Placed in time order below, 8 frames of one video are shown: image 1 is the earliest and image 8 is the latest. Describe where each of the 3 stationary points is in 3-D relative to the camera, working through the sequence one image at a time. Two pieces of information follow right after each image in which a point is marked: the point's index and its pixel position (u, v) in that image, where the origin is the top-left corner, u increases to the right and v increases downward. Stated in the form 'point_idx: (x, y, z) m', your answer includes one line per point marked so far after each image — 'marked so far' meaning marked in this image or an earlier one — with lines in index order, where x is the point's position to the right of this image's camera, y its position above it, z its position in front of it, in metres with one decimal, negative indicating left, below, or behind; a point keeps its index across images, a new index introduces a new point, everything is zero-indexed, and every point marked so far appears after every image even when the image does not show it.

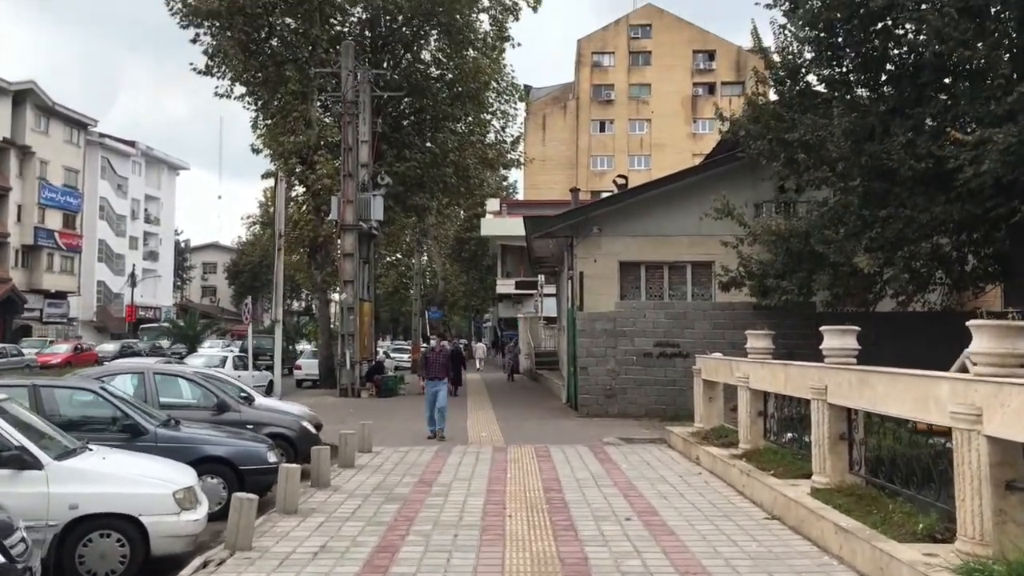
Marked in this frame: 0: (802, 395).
0: (+2.7, -1.0, +8.0) m
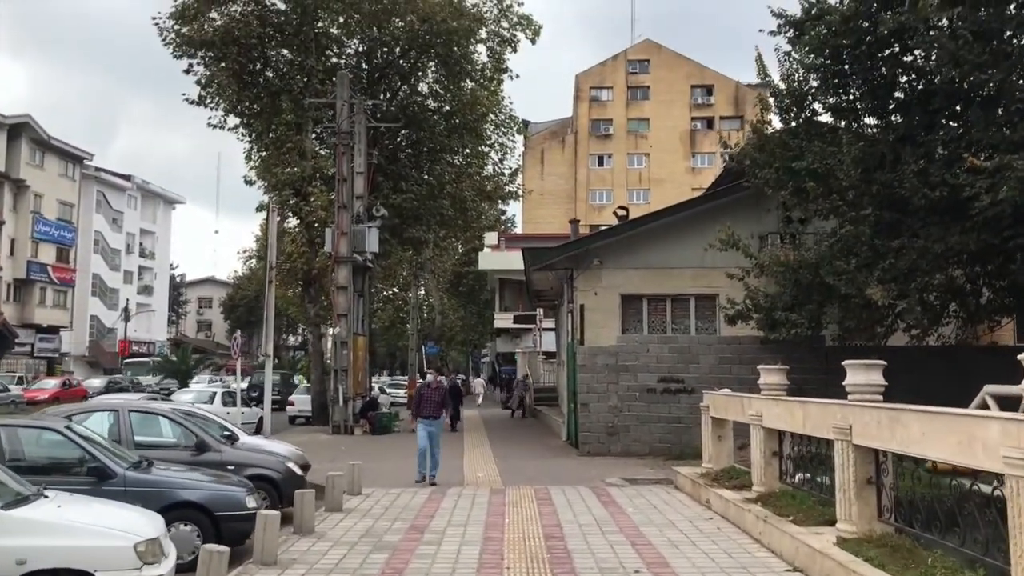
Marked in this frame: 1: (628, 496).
0: (+2.6, -1.3, +7.4) m
1: (+1.5, -2.6, +11.1) m
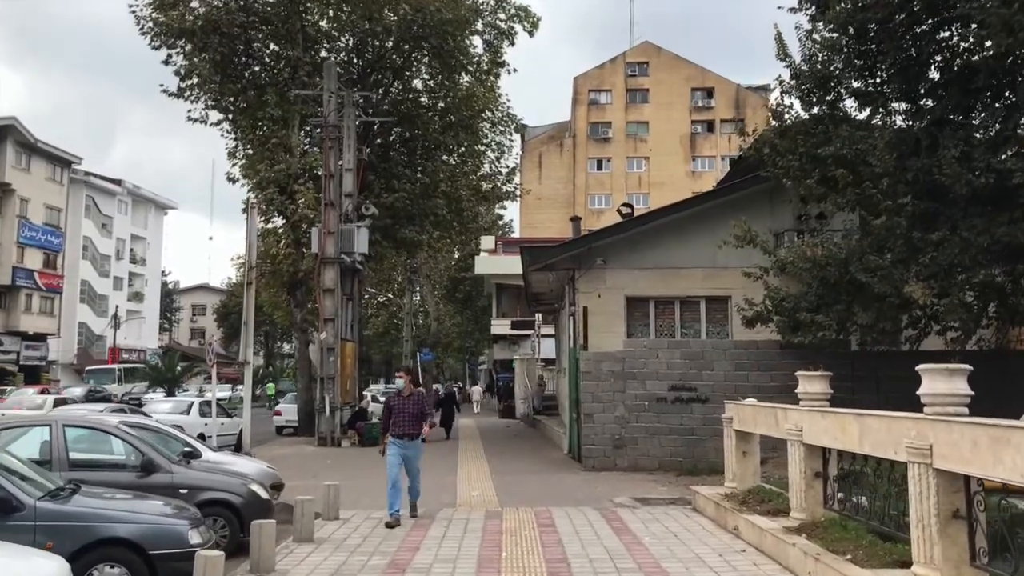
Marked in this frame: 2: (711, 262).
0: (+2.6, -1.2, +6.1) m
1: (+1.4, -2.6, +9.8) m
2: (+3.9, +0.5, +17.3) m
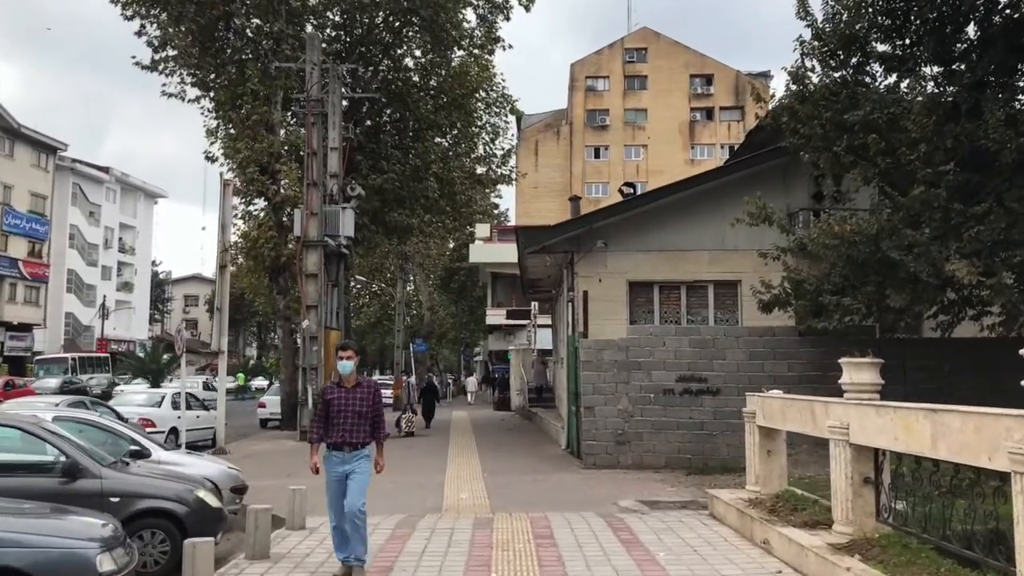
0: (+2.6, -1.0, +4.8) m
1: (+1.4, -2.4, +8.5) m
2: (+3.8, +0.8, +16.1) m
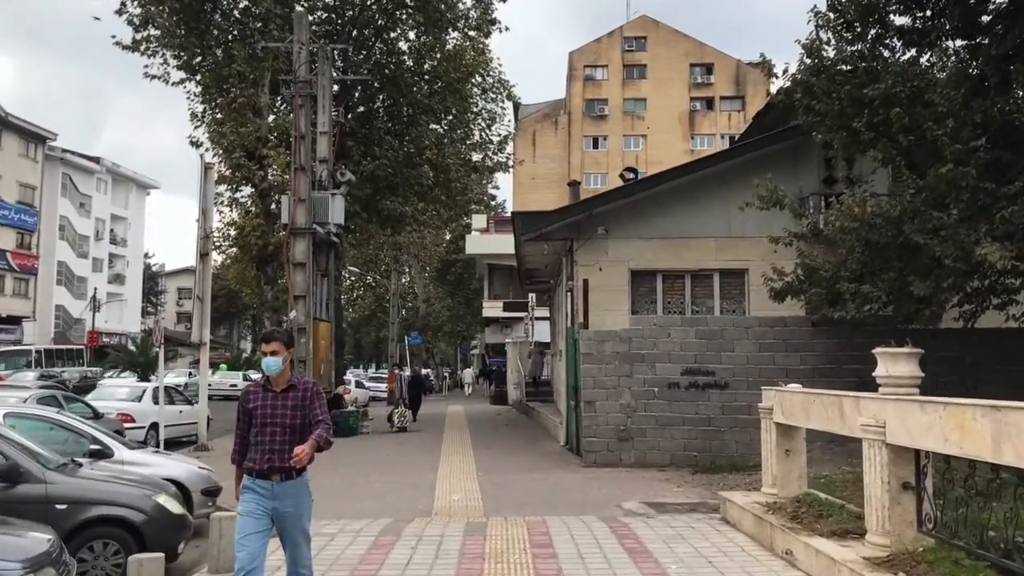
0: (+2.5, -0.9, +4.1) m
1: (+1.3, -2.2, +7.8) m
2: (+3.7, +1.0, +15.3) m
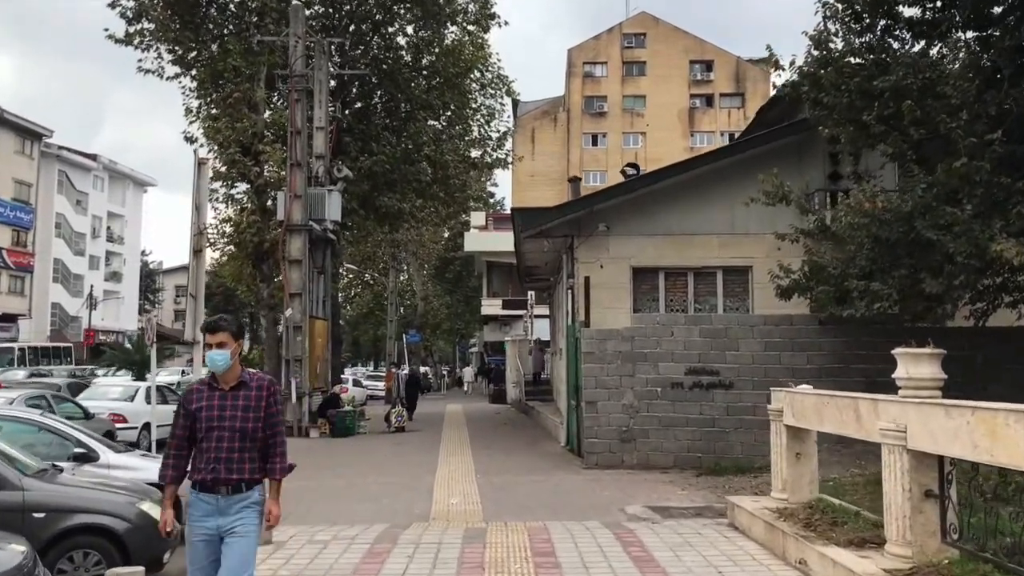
0: (+2.6, -0.8, +3.8) m
1: (+1.3, -2.2, +7.5) m
2: (+3.7, +1.0, +15.0) m
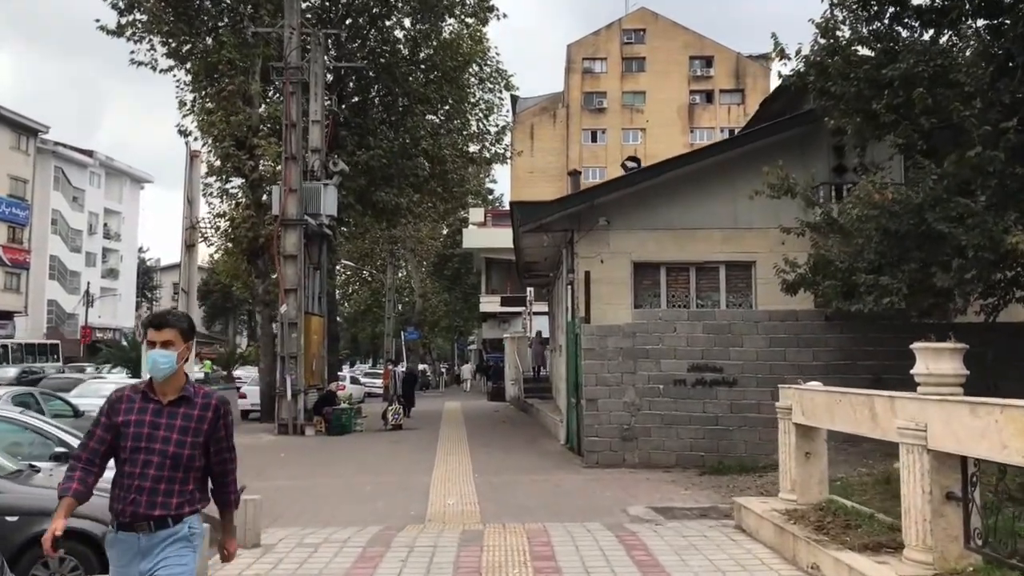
0: (+2.5, -0.8, +3.5) m
1: (+1.3, -2.1, +7.2) m
2: (+3.7, +1.1, +14.7) m
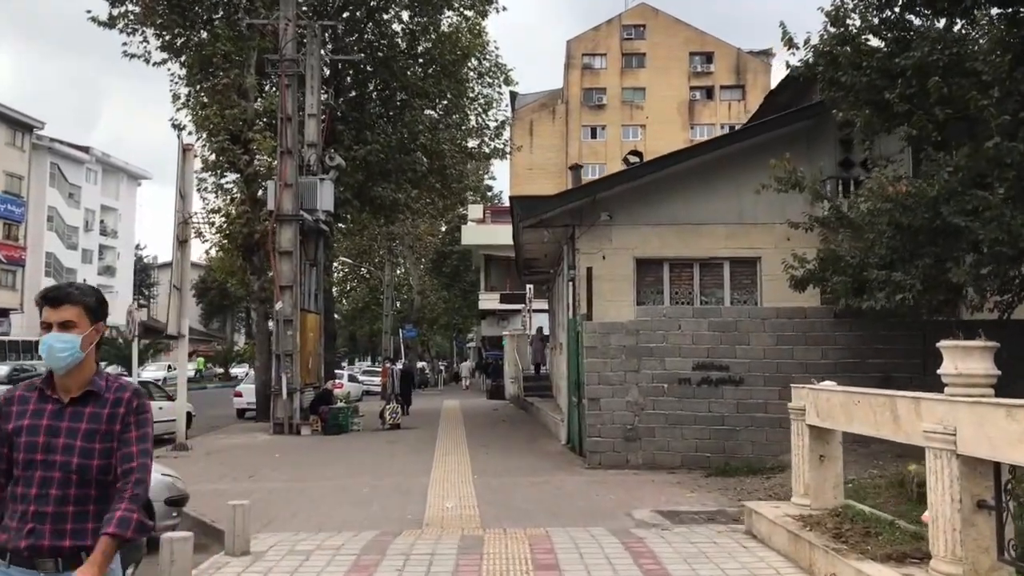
0: (+2.6, -0.8, +3.2) m
1: (+1.3, -2.1, +6.9) m
2: (+3.7, +1.2, +14.4) m
